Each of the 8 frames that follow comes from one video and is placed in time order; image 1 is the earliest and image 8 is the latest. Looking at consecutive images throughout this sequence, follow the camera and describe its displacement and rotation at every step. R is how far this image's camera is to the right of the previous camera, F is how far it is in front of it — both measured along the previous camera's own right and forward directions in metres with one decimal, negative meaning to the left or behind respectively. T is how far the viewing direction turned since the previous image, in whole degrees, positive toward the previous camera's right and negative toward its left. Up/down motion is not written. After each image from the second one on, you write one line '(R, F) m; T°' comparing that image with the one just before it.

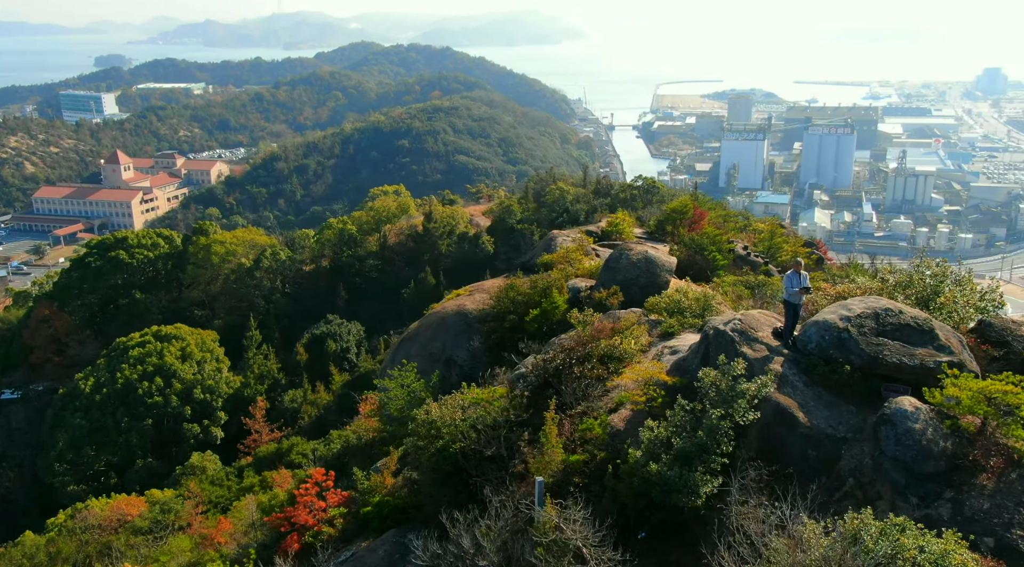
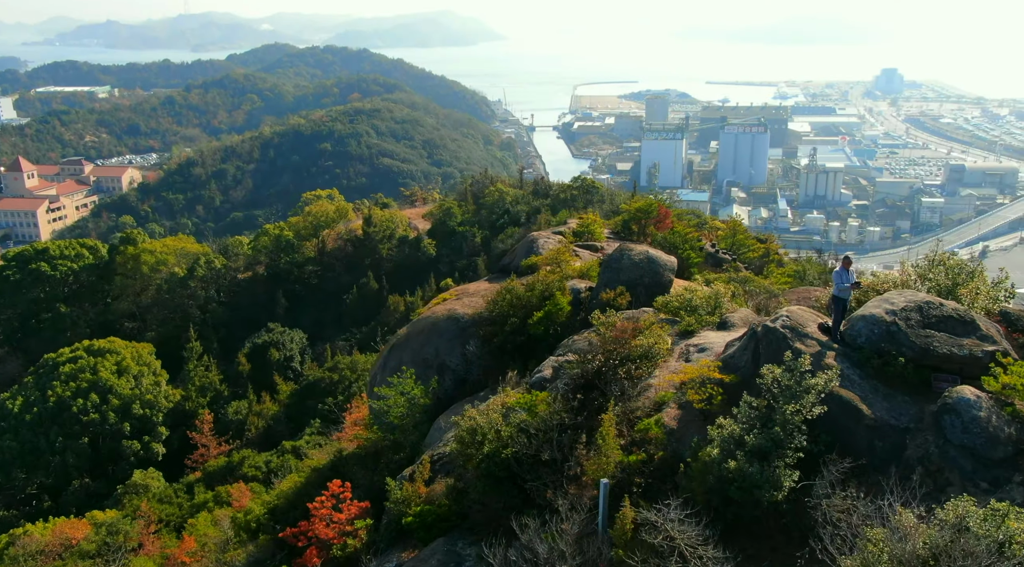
(-1.2, 0.0) m; +5°
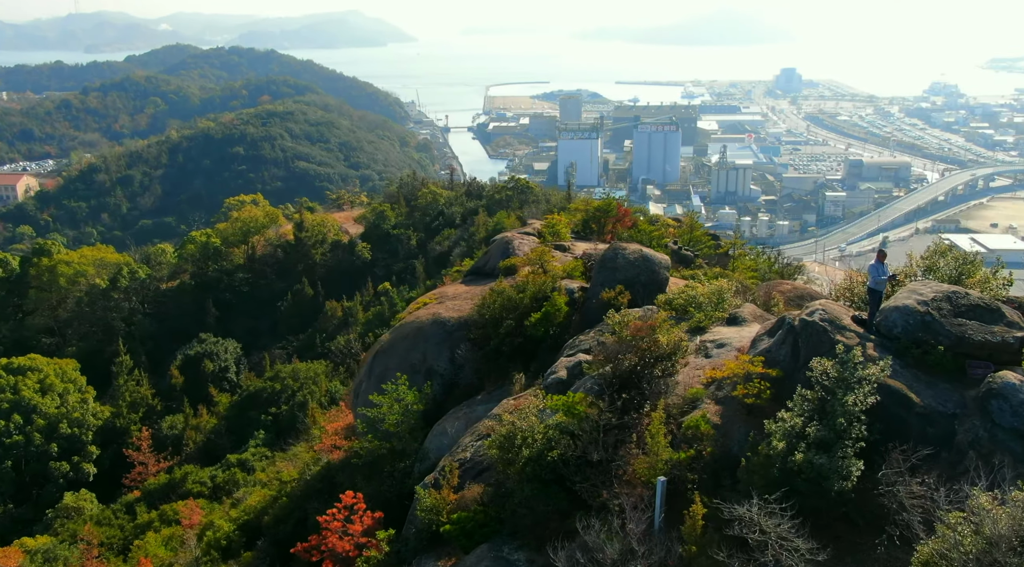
(-1.2, +0.1) m; +6°
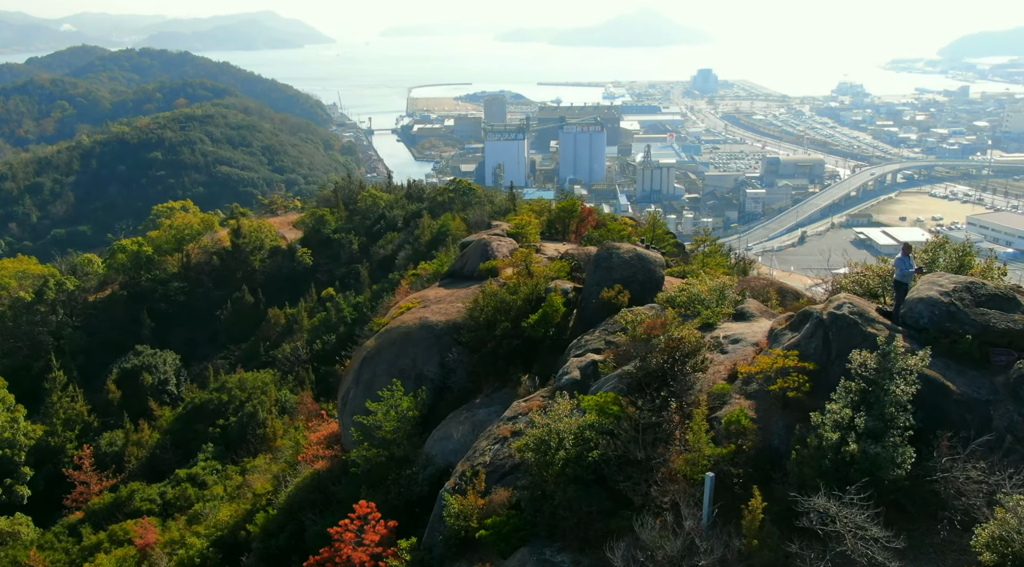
(-1.1, +0.1) m; +5°
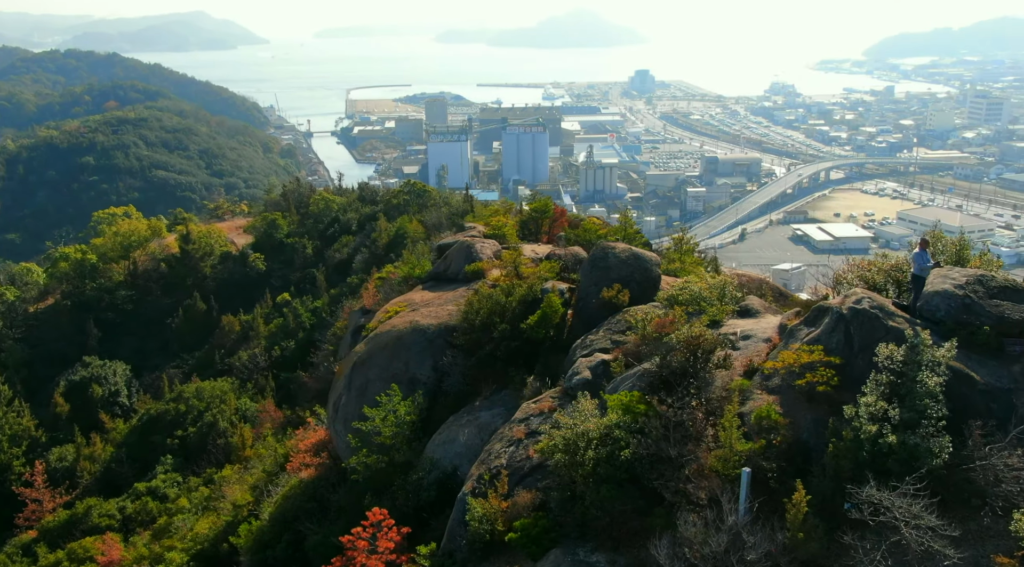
(-0.9, +0.1) m; +4°
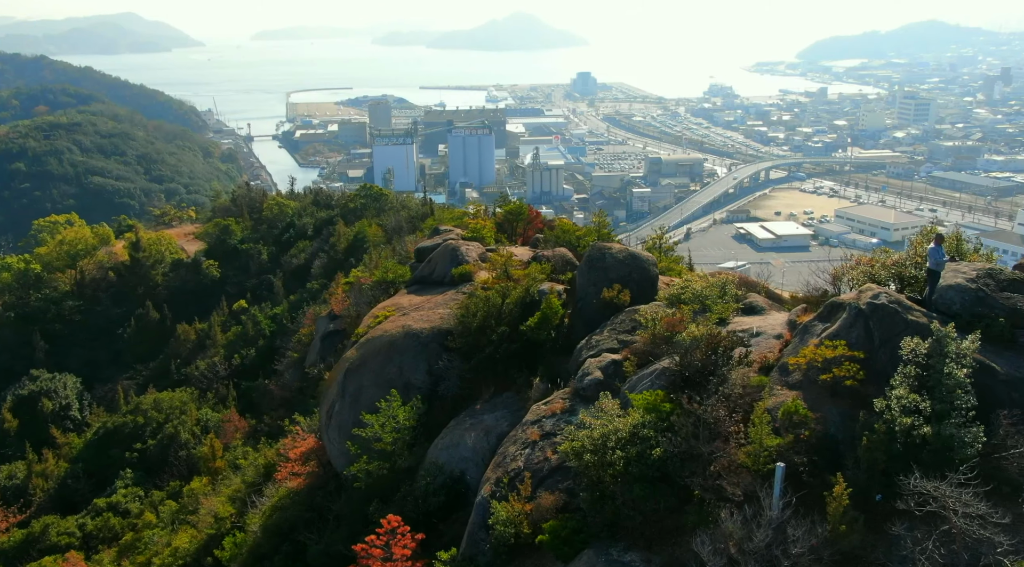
(-0.8, +0.1) m; +4°
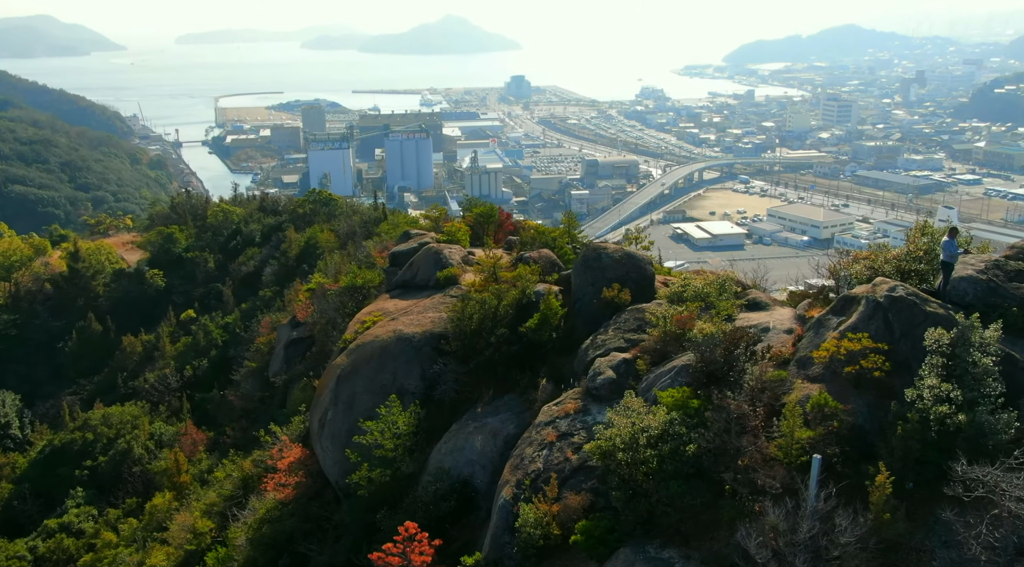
(-0.9, +0.1) m; +4°
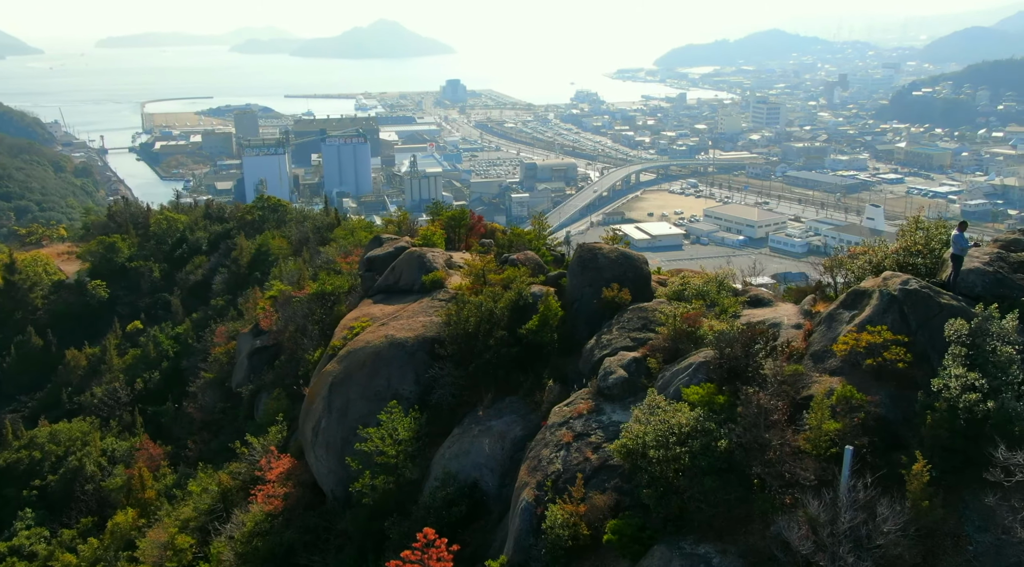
(-0.9, +0.1) m; +4°
